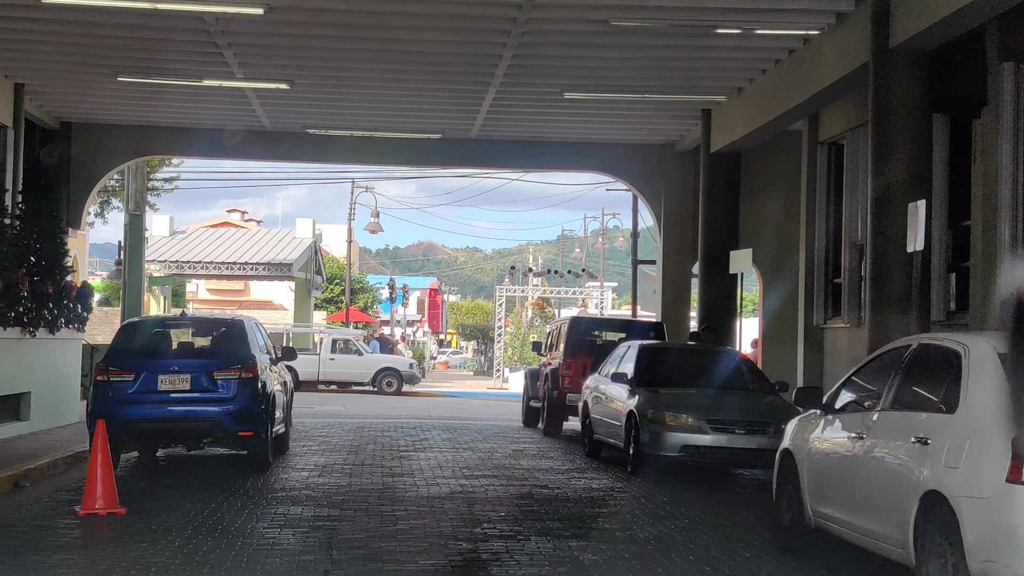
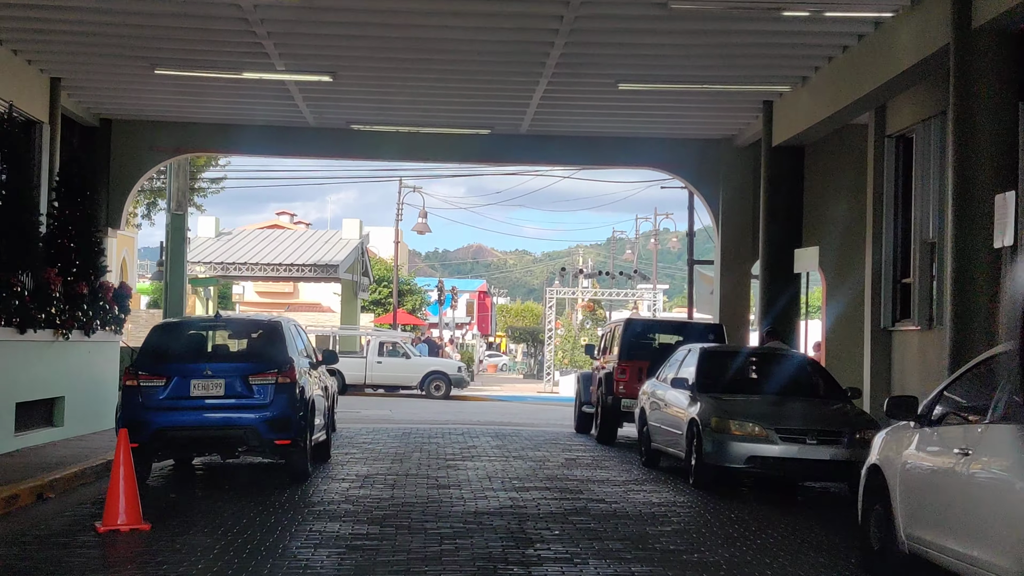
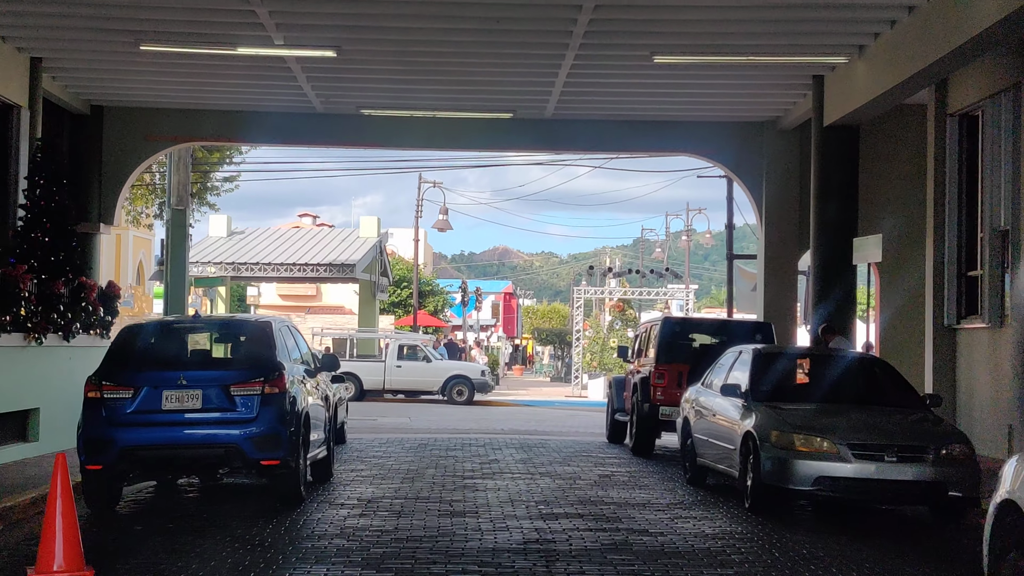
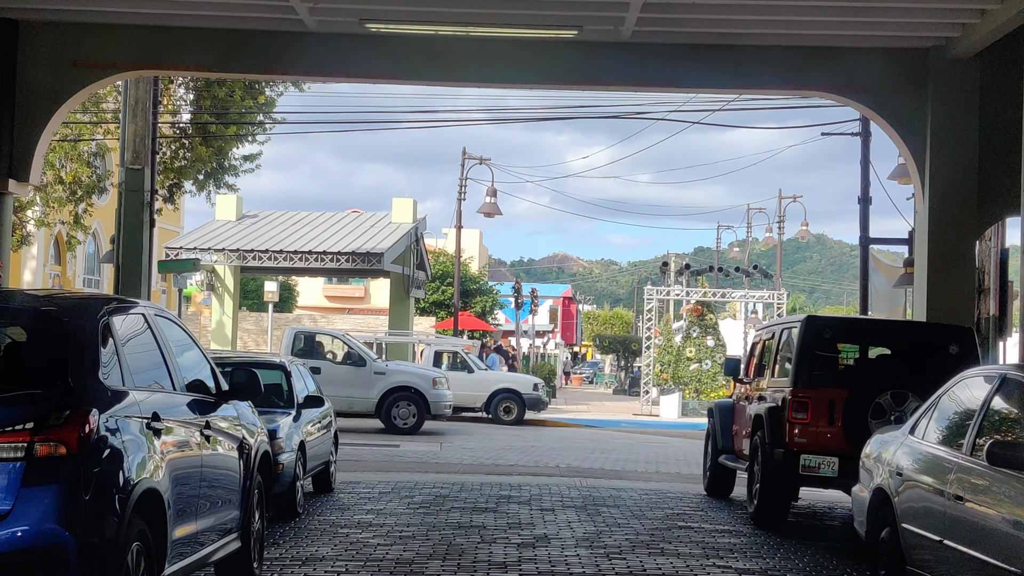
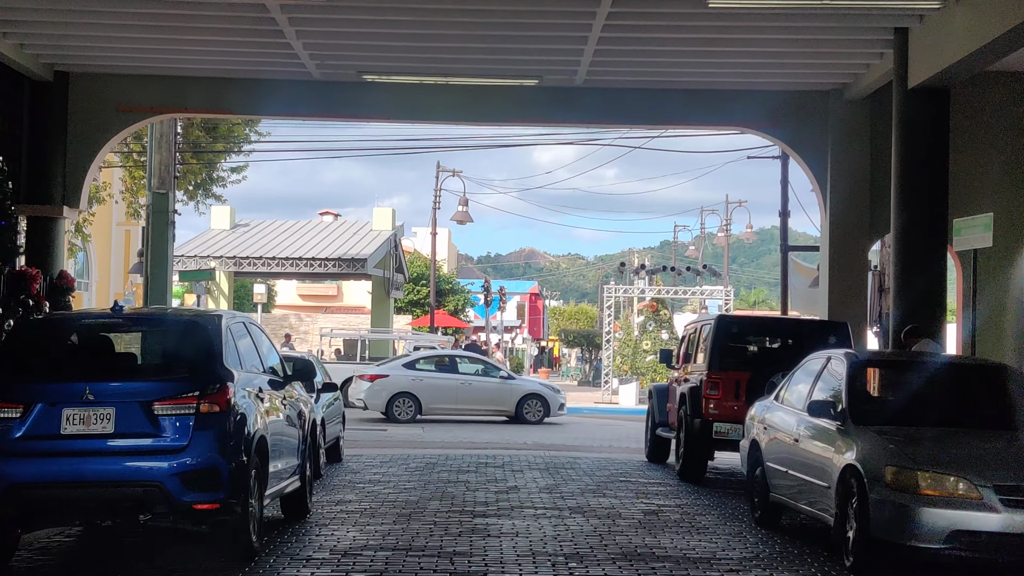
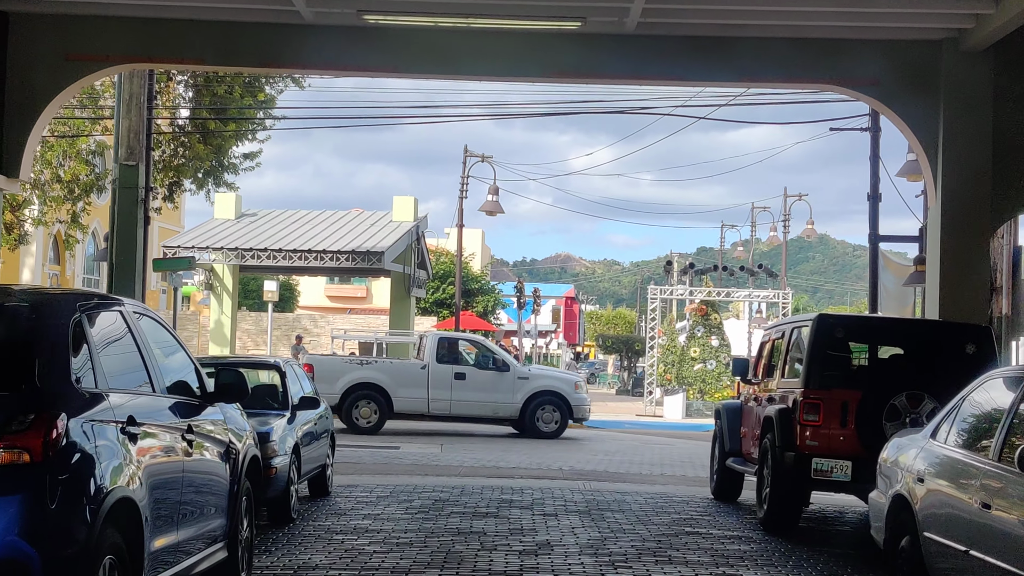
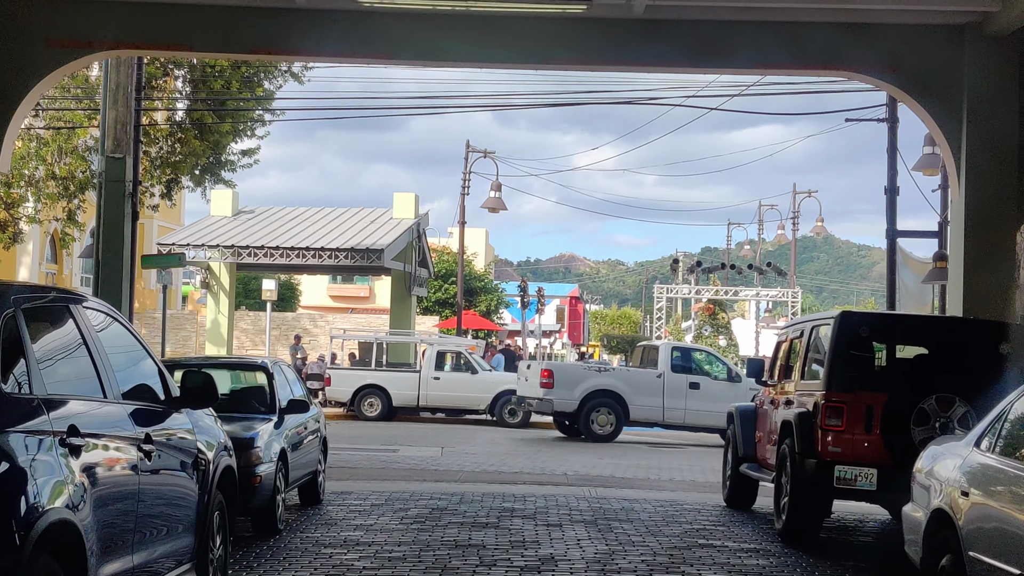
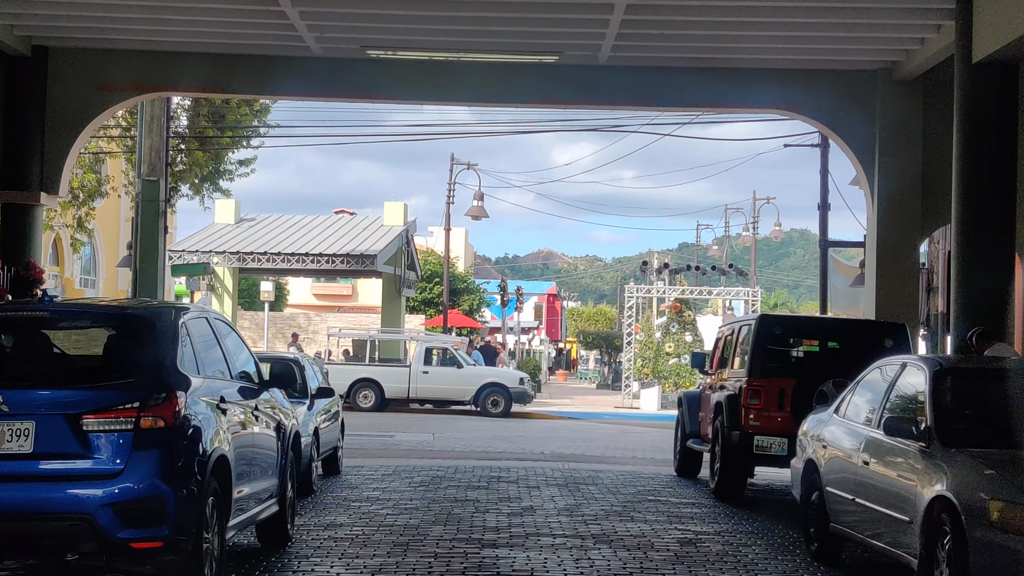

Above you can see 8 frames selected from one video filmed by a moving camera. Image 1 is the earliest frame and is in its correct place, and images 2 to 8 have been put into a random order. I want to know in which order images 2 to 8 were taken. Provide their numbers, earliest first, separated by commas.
2, 3, 5, 8, 4, 6, 7
